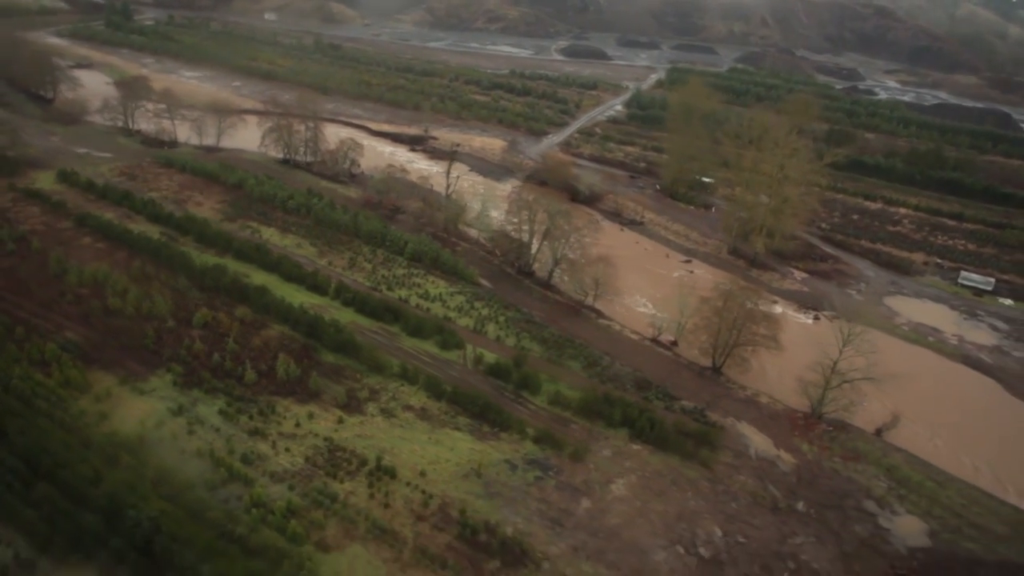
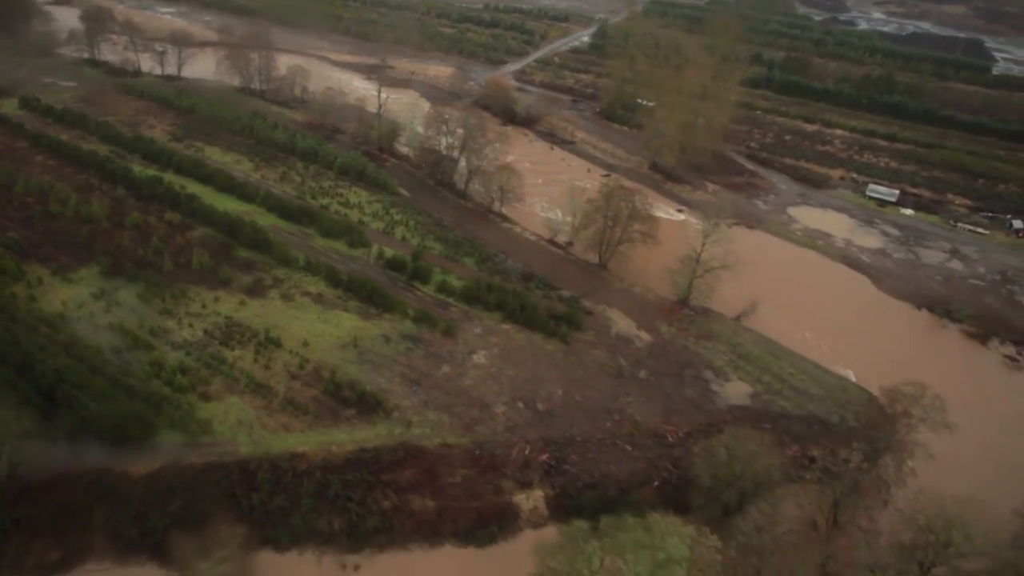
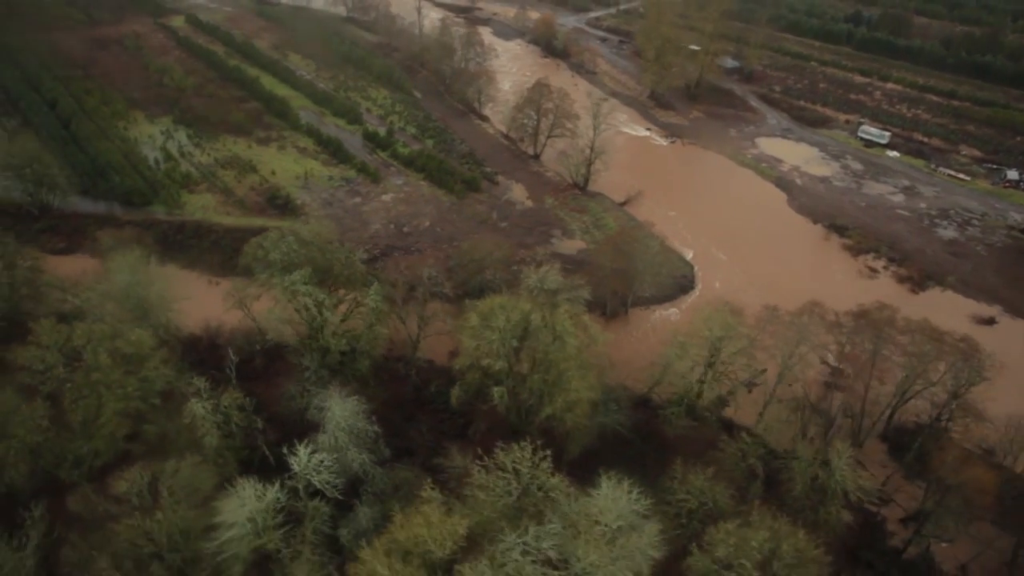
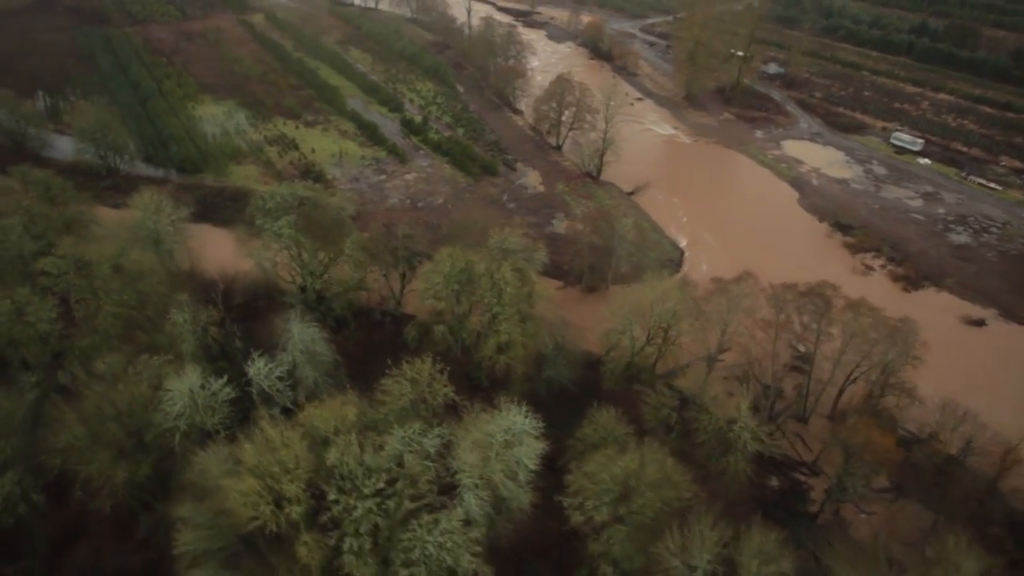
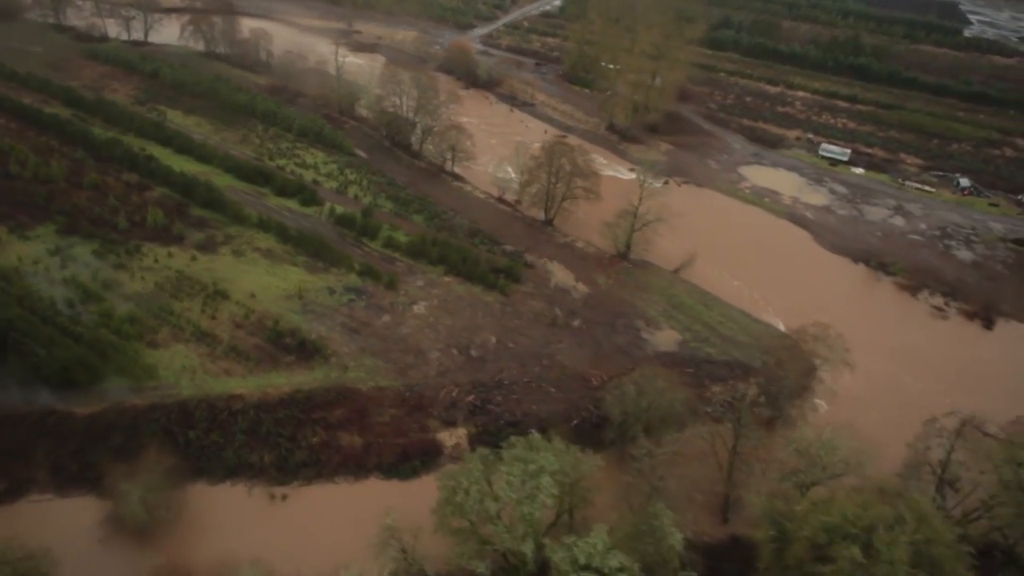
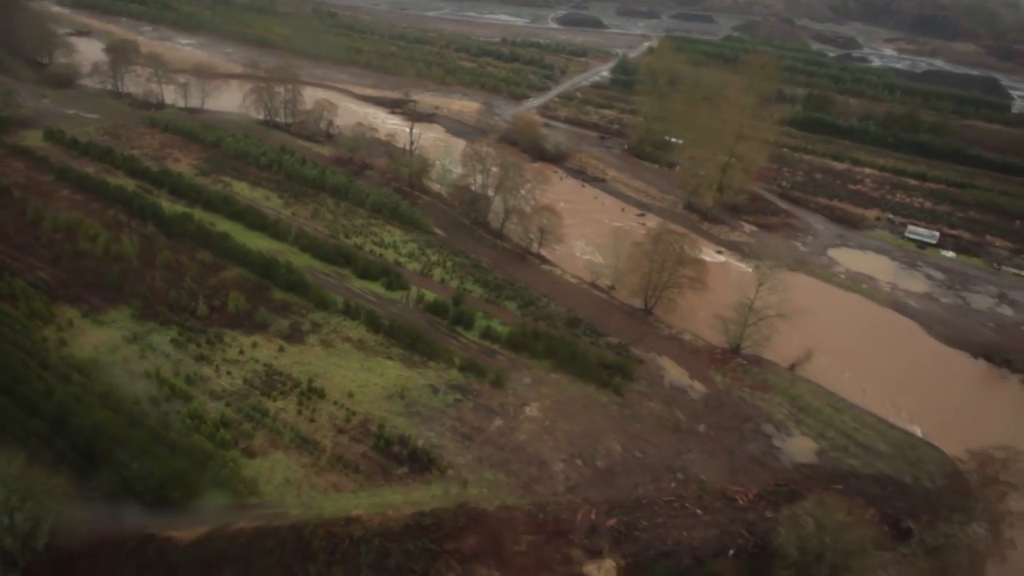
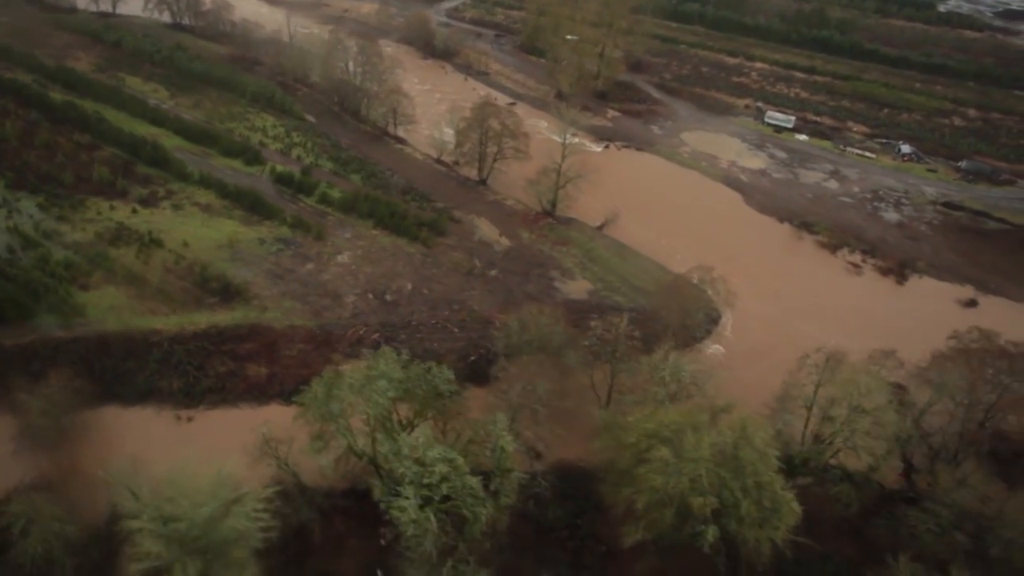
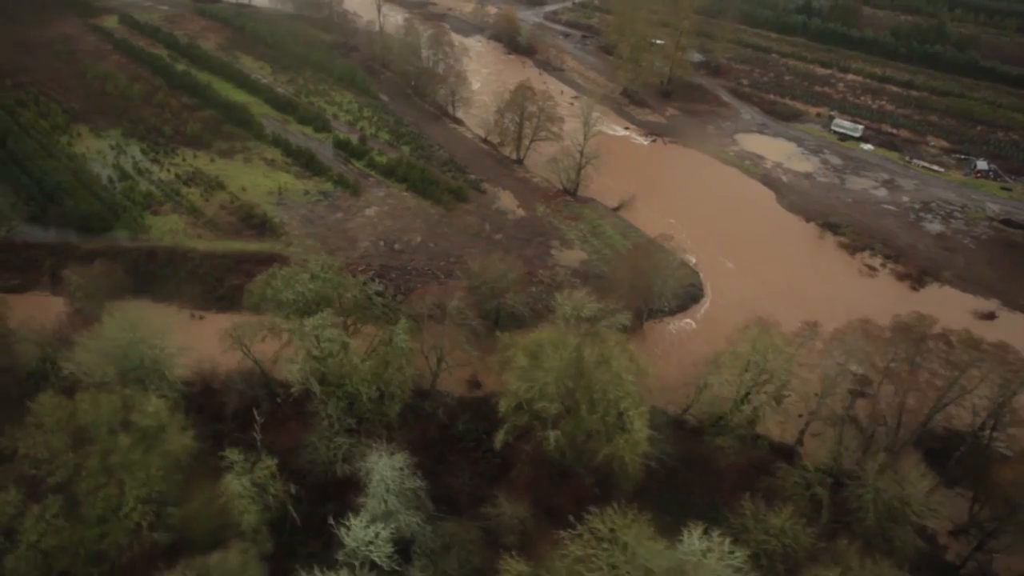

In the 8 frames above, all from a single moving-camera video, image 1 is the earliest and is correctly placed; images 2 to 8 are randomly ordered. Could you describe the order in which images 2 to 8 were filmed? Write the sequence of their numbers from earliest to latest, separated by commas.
6, 2, 5, 7, 8, 3, 4
